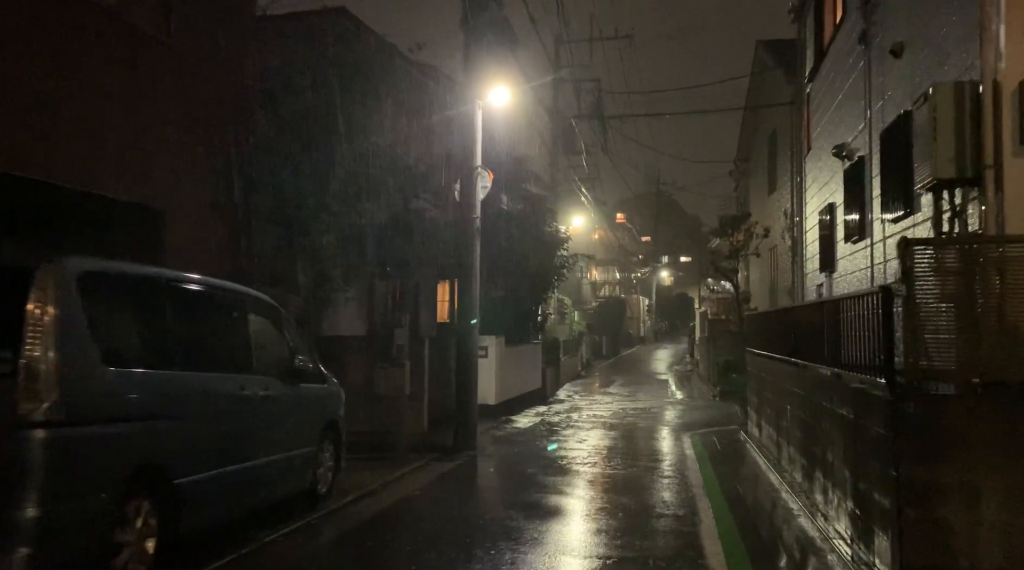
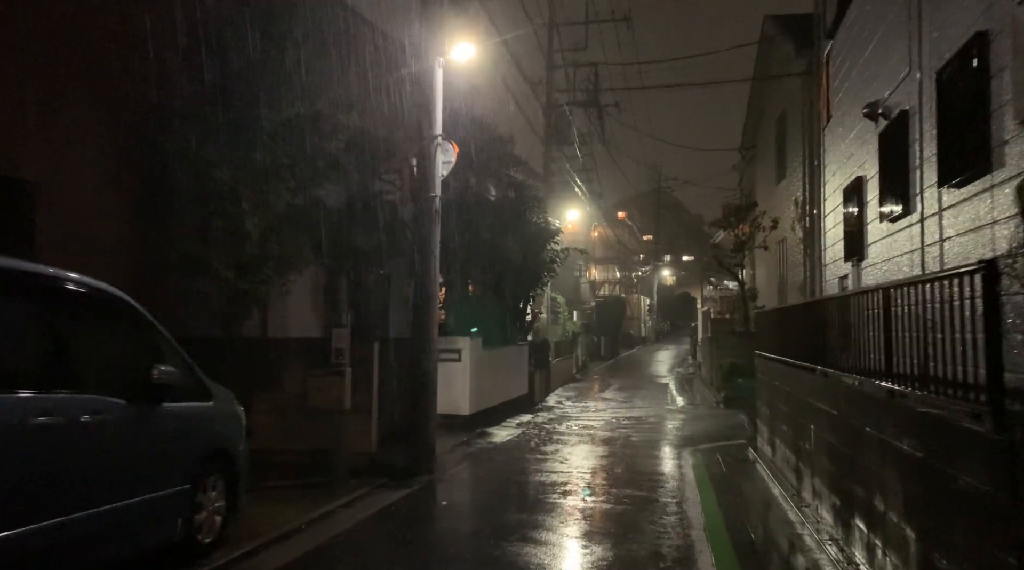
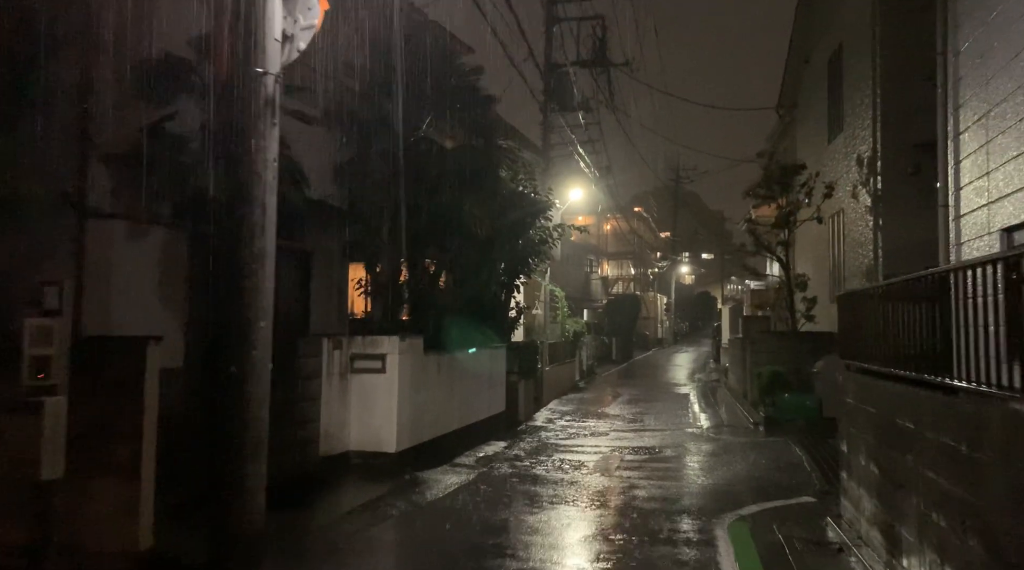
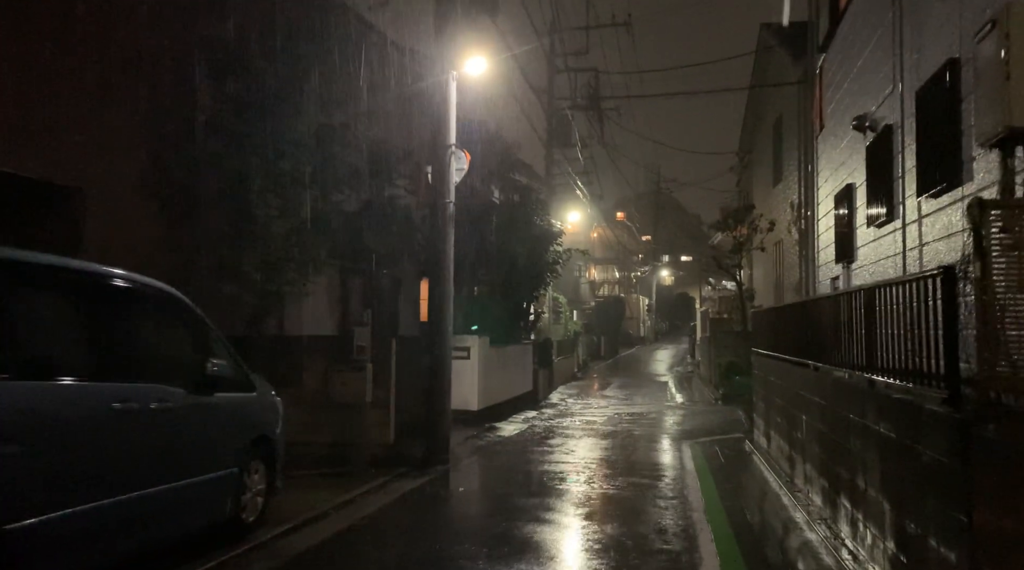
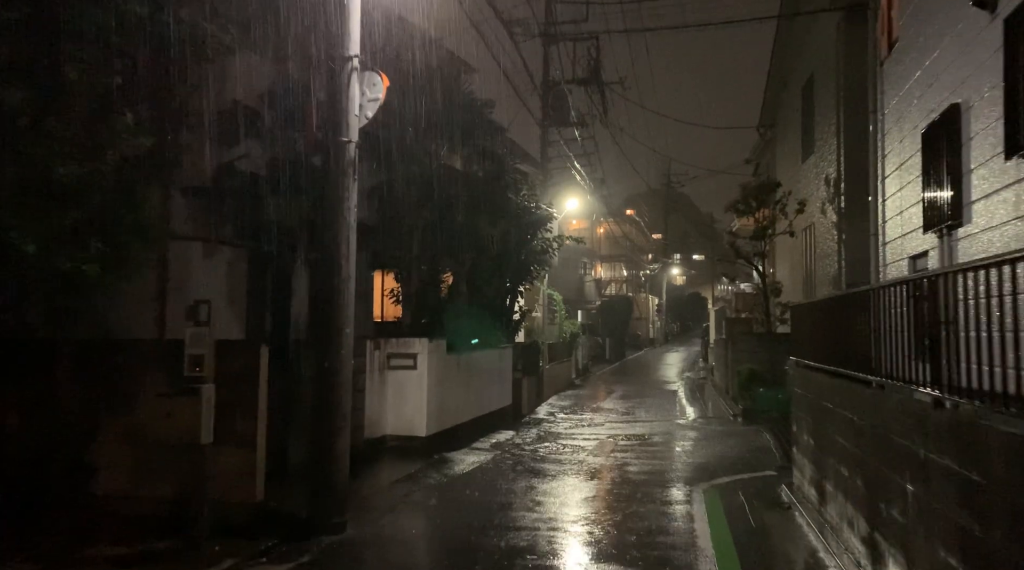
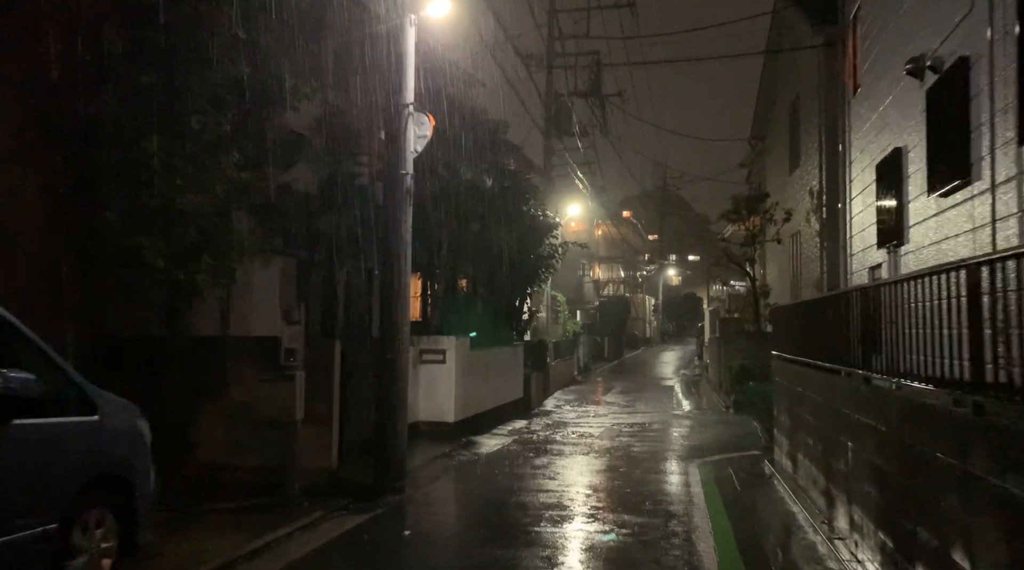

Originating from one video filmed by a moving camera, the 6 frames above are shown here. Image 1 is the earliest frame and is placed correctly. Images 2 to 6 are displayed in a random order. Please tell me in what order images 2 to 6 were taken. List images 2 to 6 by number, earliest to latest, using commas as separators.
4, 2, 6, 5, 3
